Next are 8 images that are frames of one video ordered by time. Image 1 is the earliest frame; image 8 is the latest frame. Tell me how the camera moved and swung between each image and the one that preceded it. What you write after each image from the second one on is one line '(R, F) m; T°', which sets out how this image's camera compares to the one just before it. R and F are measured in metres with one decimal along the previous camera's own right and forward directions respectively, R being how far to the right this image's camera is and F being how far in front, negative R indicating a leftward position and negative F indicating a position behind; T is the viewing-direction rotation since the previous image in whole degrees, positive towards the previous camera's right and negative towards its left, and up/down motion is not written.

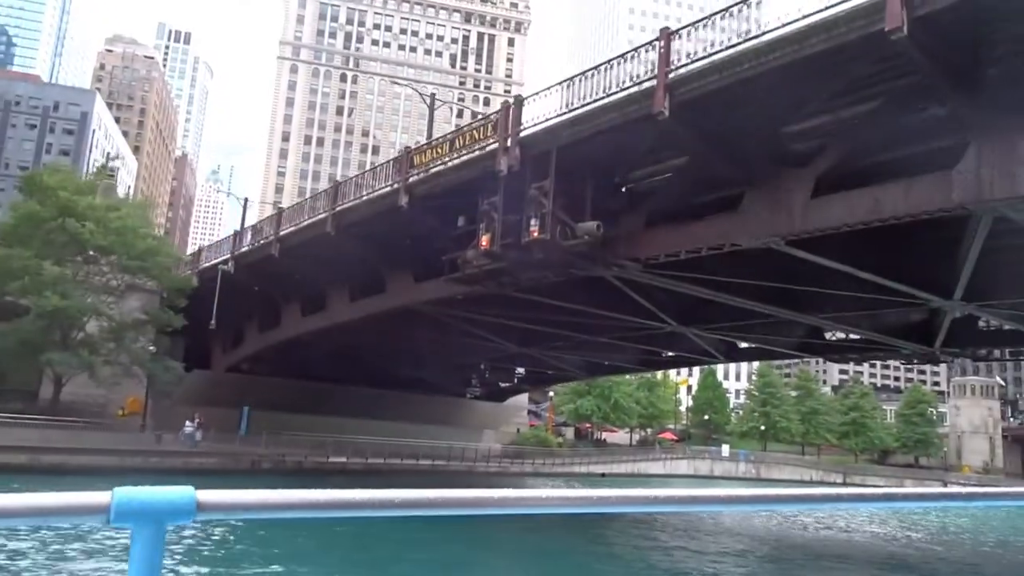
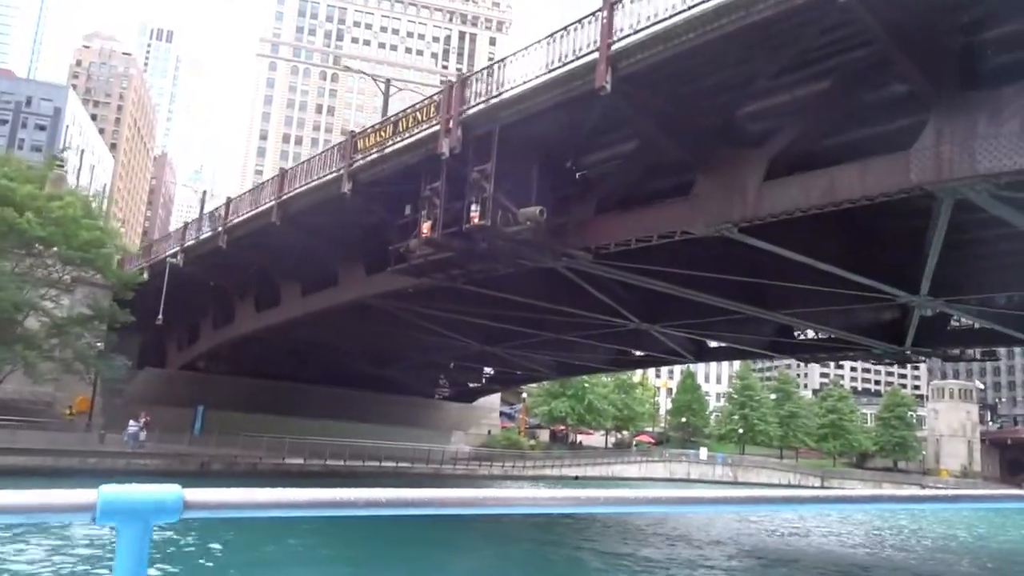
(+0.8, +0.9) m; +1°
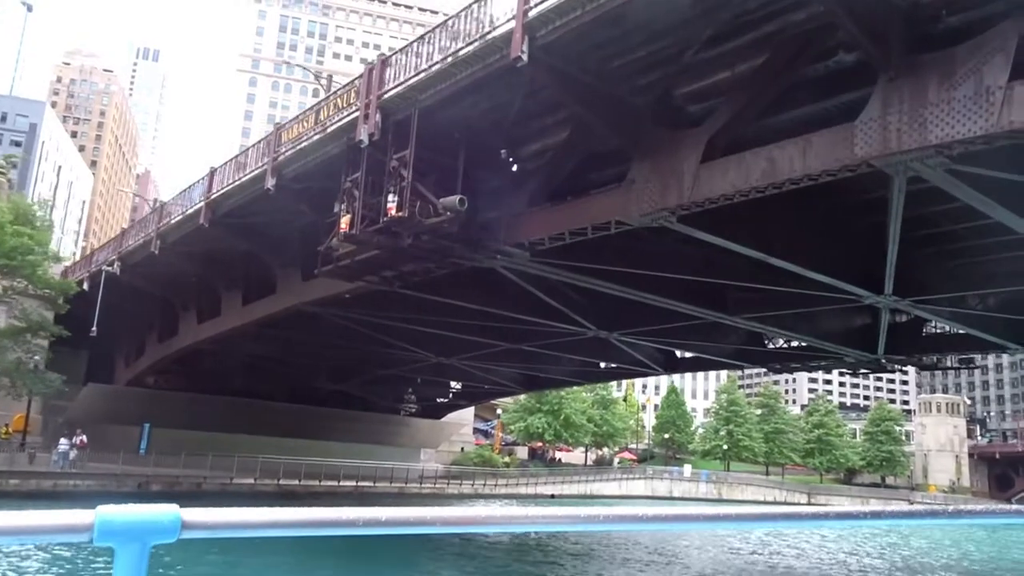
(+1.2, +1.3) m; +1°
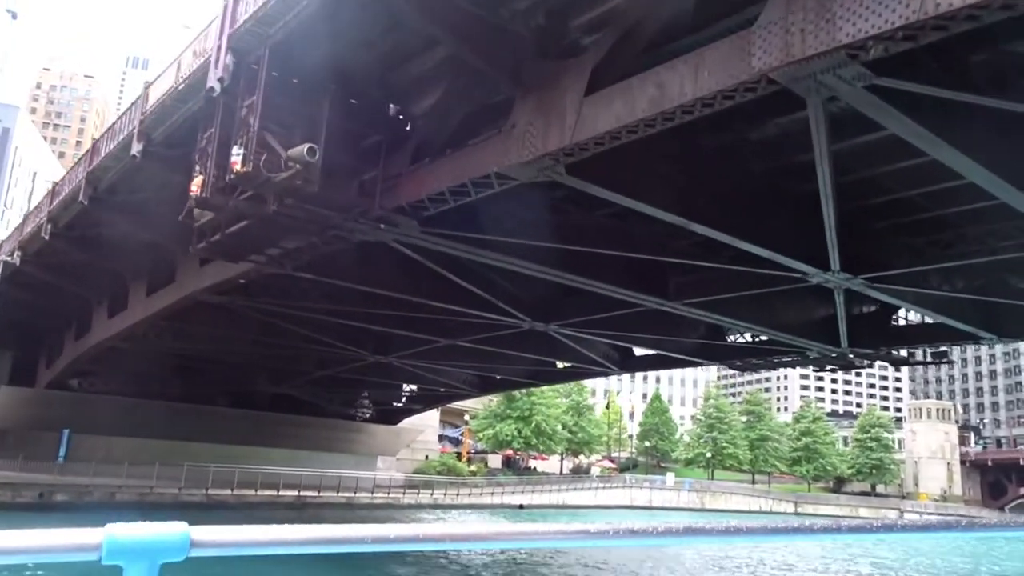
(+1.8, +2.1) m; 0°
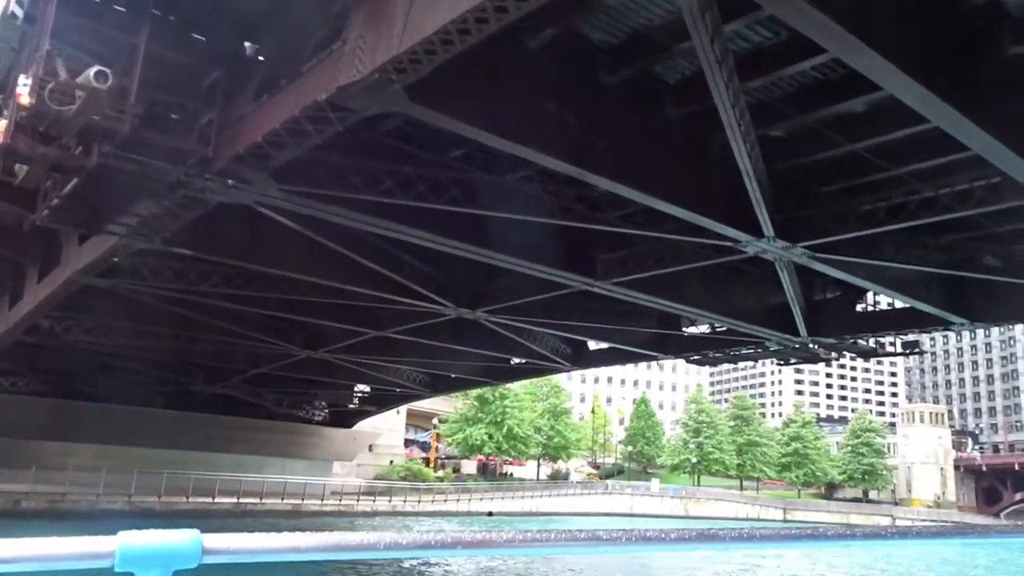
(+1.8, +2.0) m; 0°
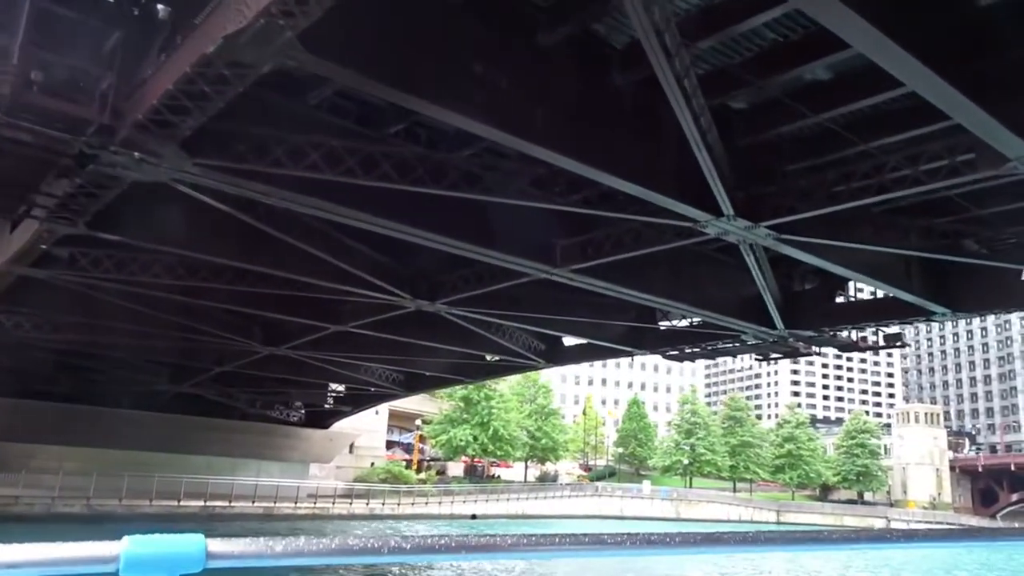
(+0.8, +0.9) m; 0°
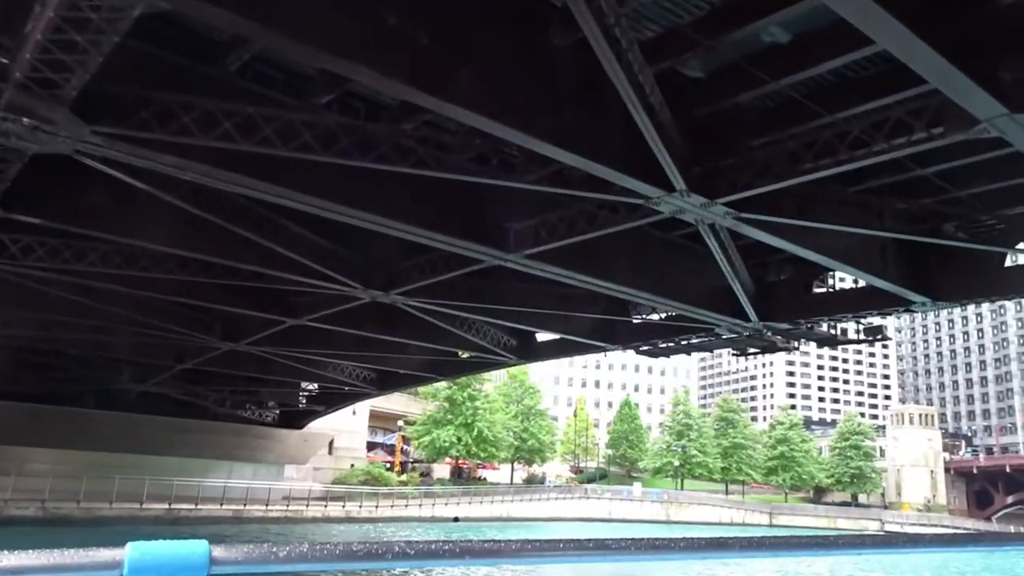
(+0.8, +0.9) m; 0°
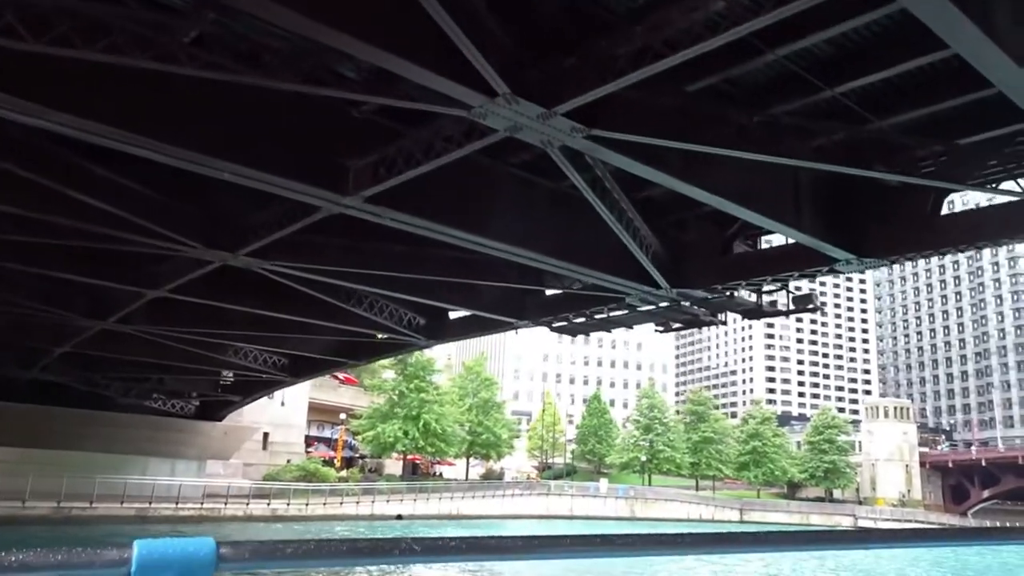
(+2.1, +2.3) m; +1°
